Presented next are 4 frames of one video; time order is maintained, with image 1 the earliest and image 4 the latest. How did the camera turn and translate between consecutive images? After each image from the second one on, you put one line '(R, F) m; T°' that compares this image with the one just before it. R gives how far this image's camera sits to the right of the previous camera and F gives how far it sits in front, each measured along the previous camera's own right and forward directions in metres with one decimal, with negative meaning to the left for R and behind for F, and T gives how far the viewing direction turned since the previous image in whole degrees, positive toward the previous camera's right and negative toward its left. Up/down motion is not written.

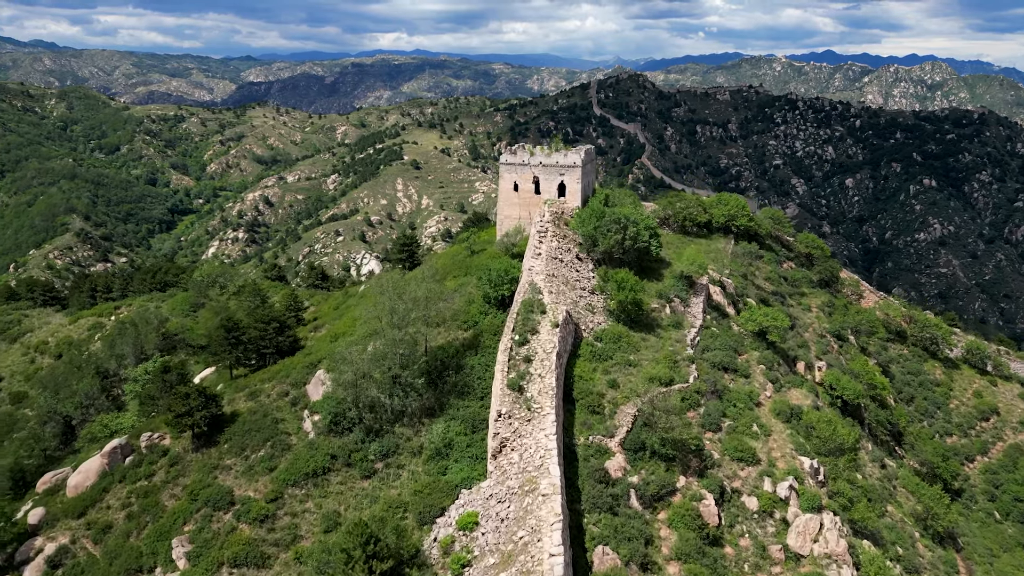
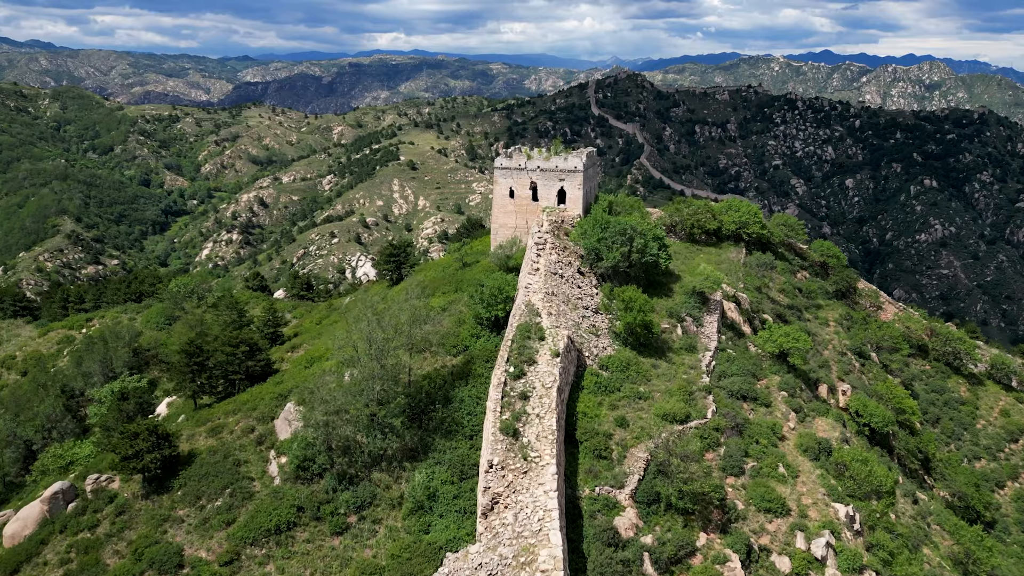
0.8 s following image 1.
(+0.1, +2.6) m; 0°
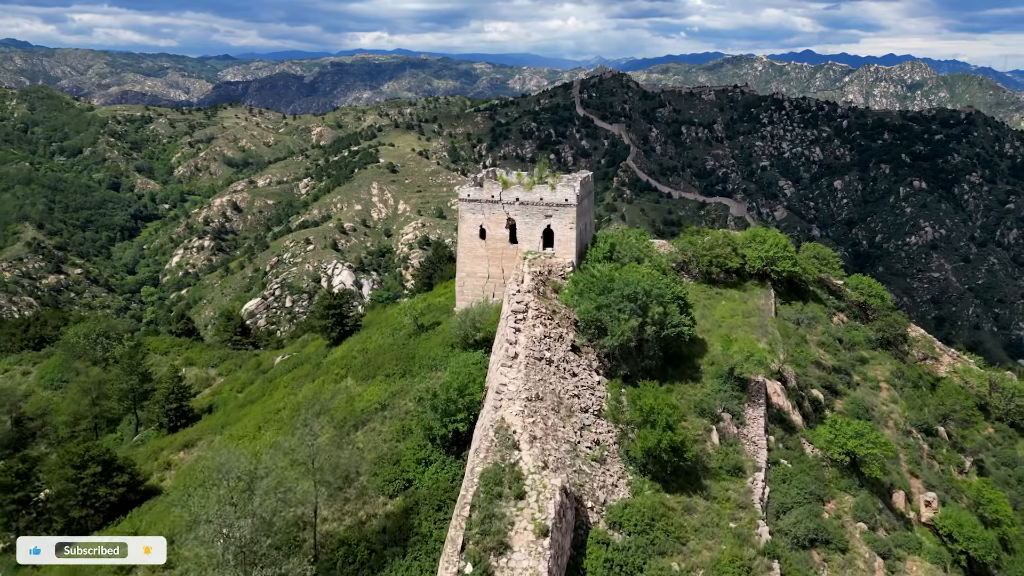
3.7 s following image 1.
(+0.4, +7.3) m; +1°
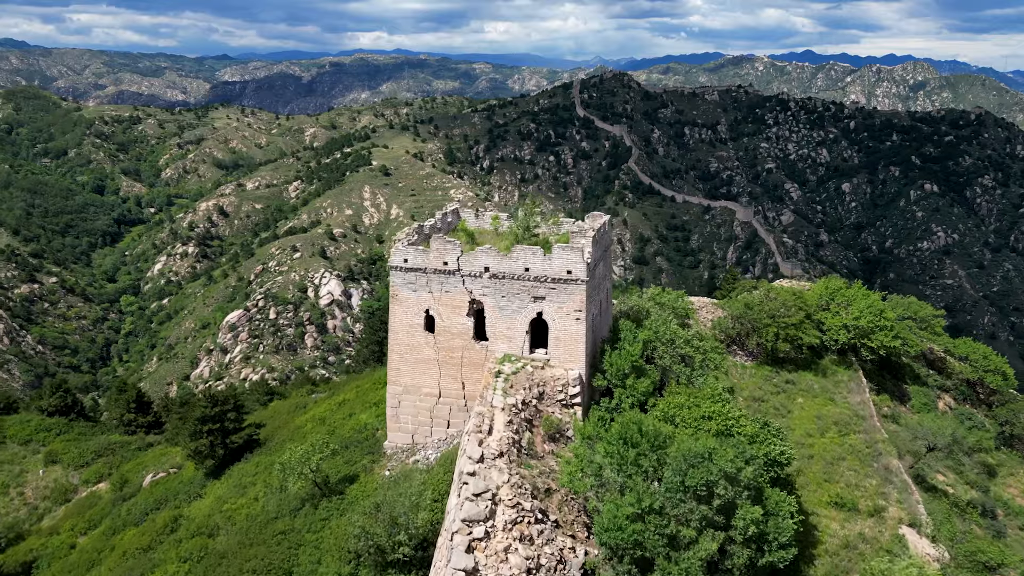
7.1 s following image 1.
(+0.6, +9.1) m; 0°
